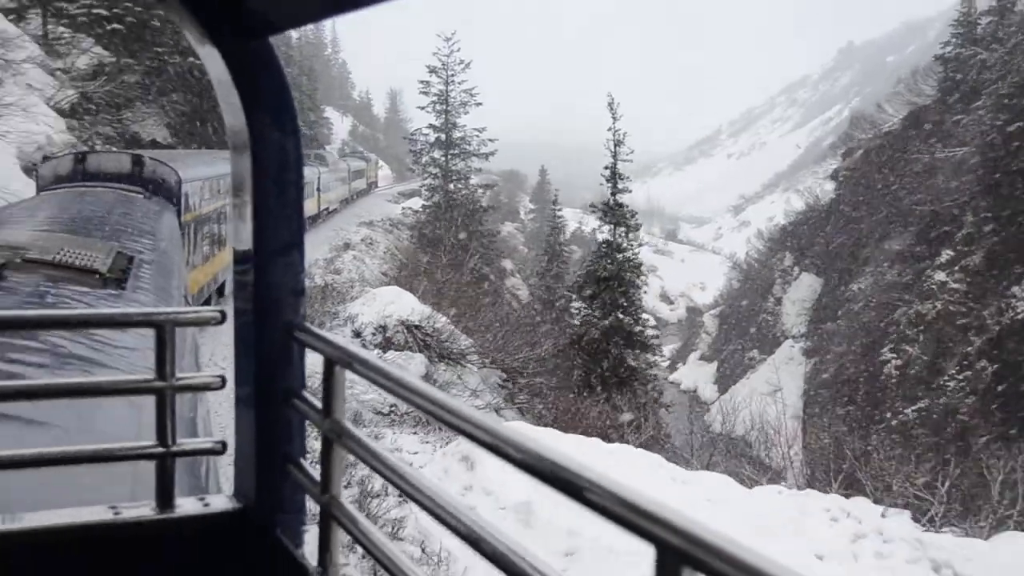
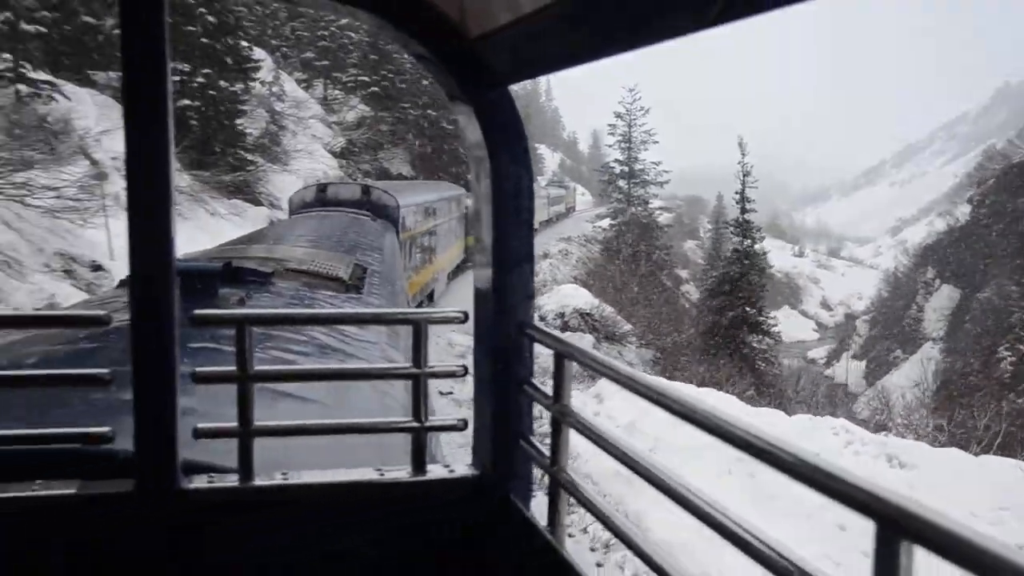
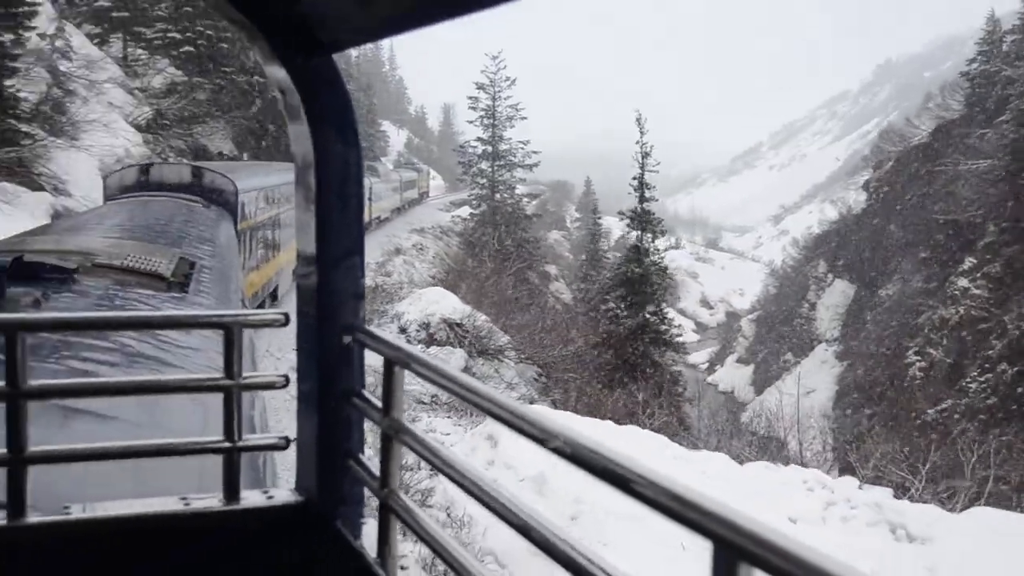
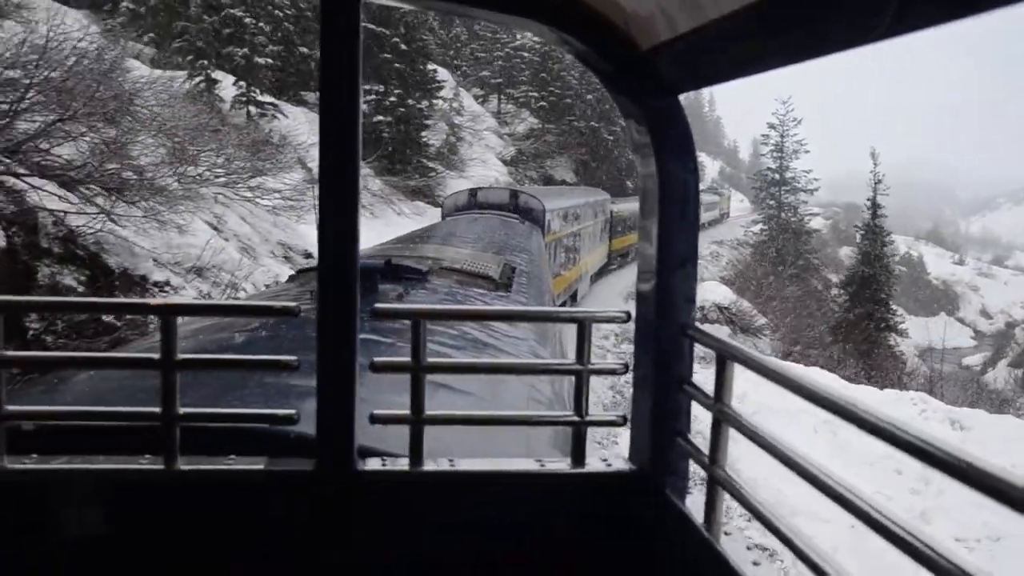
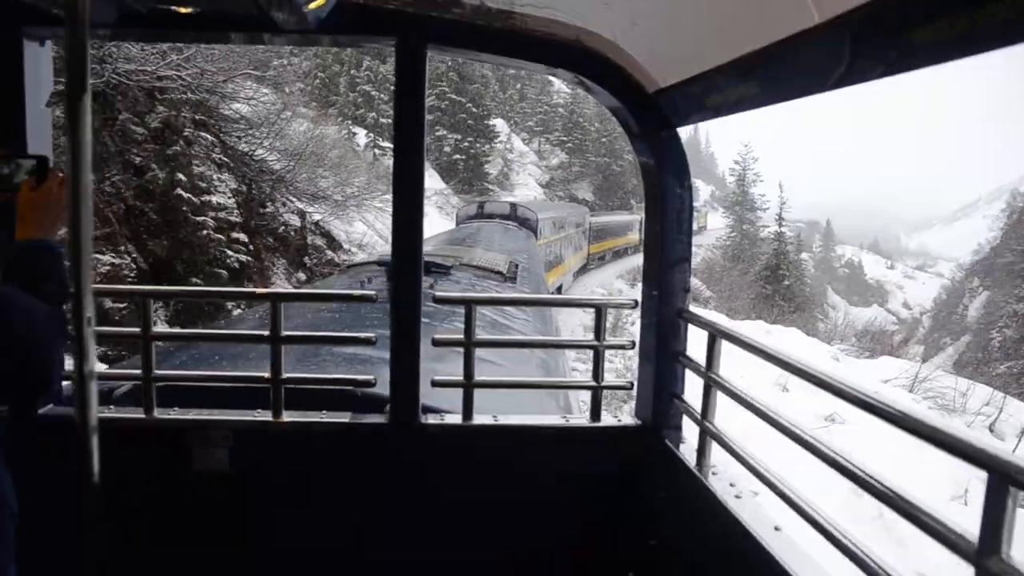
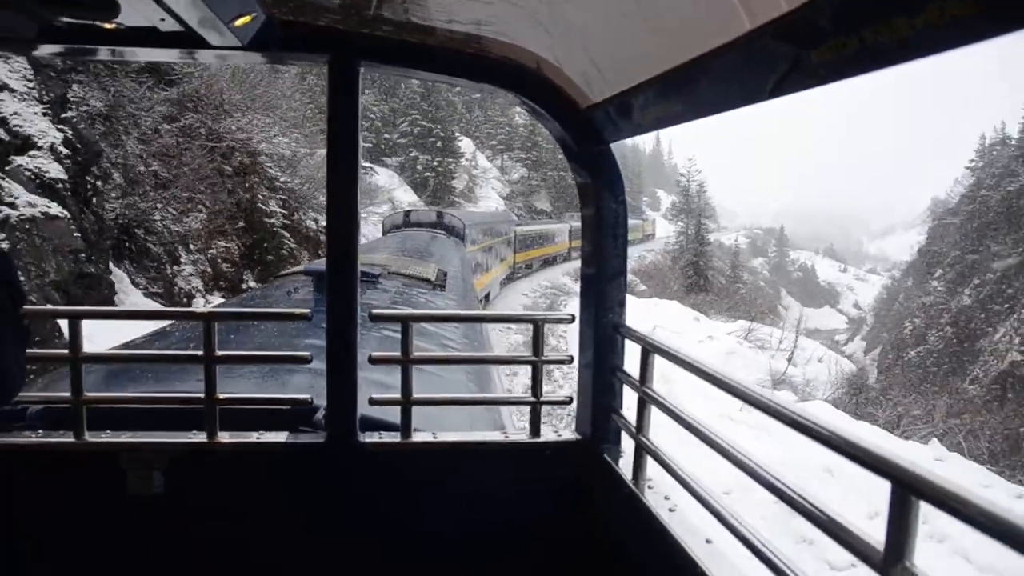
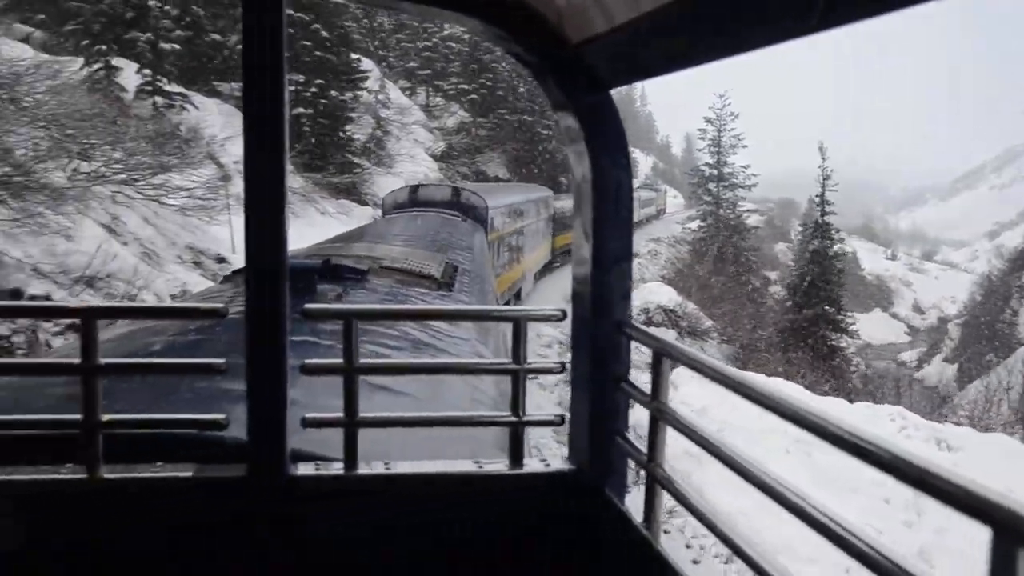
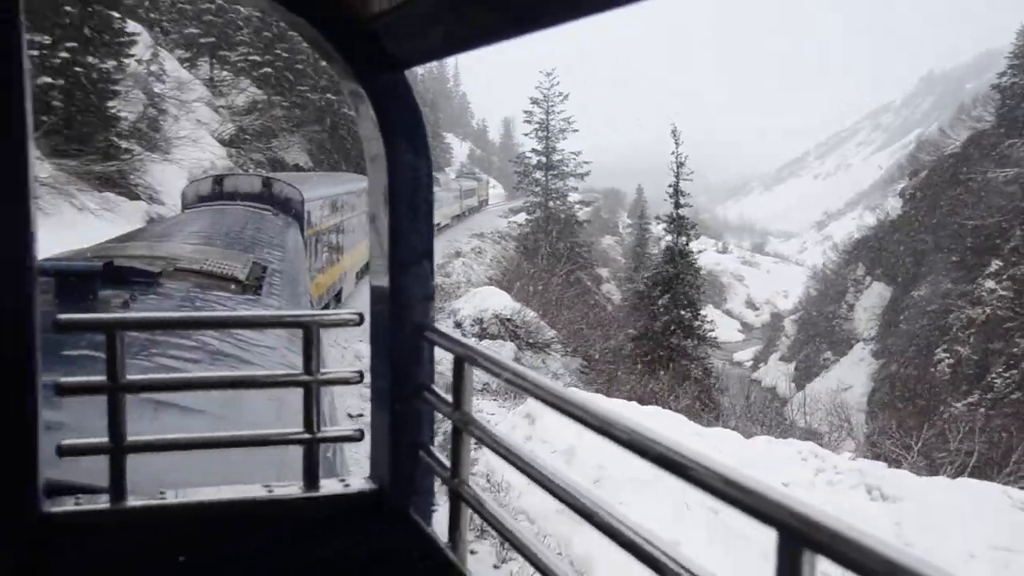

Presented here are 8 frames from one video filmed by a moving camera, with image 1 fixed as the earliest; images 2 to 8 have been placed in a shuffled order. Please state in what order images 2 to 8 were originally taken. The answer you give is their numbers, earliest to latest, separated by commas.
3, 8, 2, 7, 4, 5, 6
